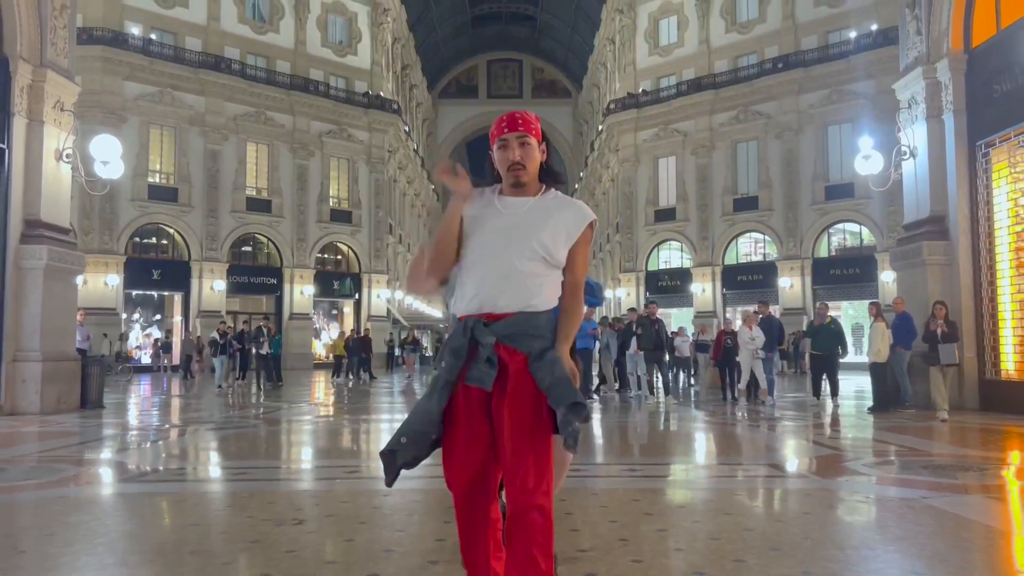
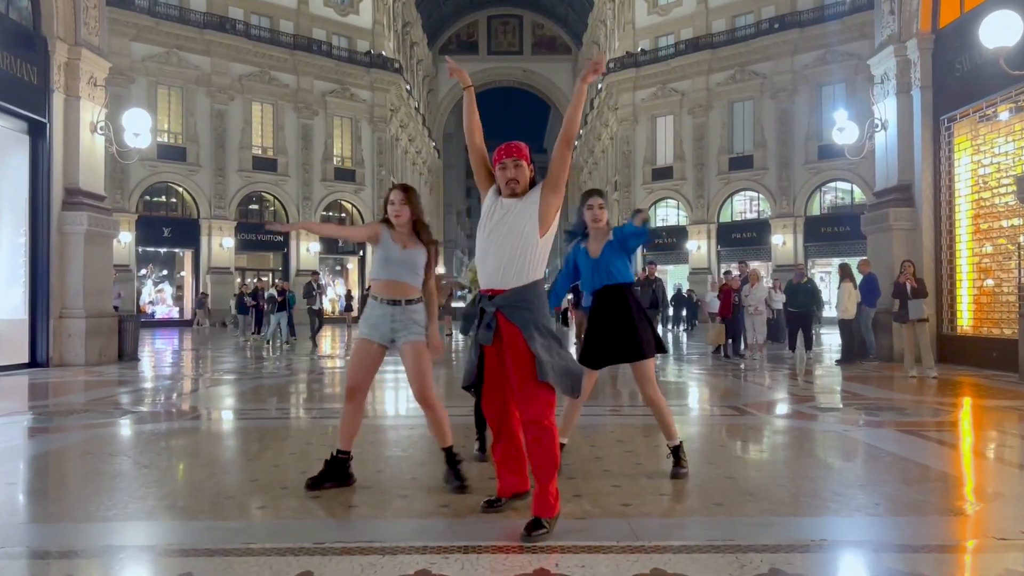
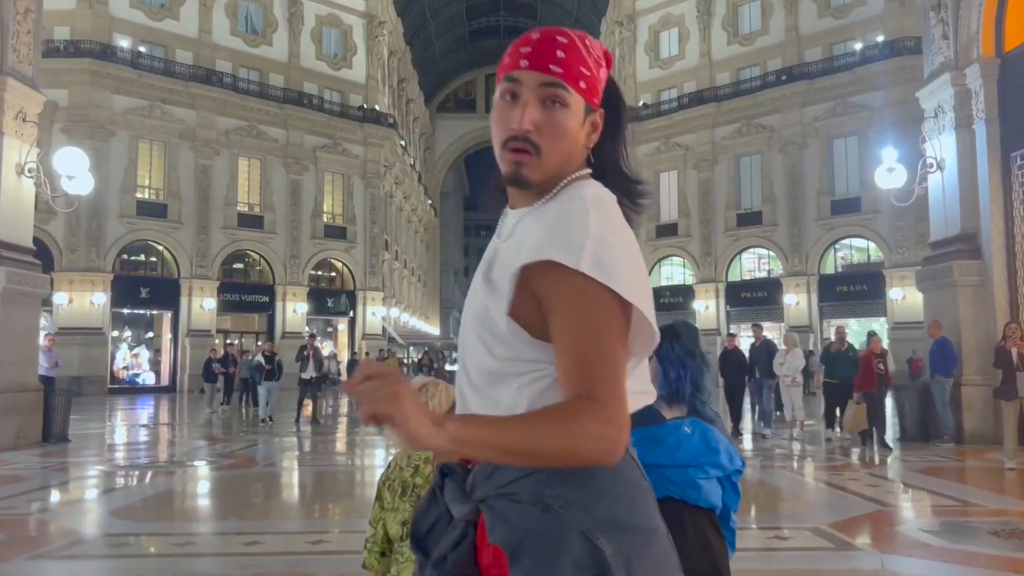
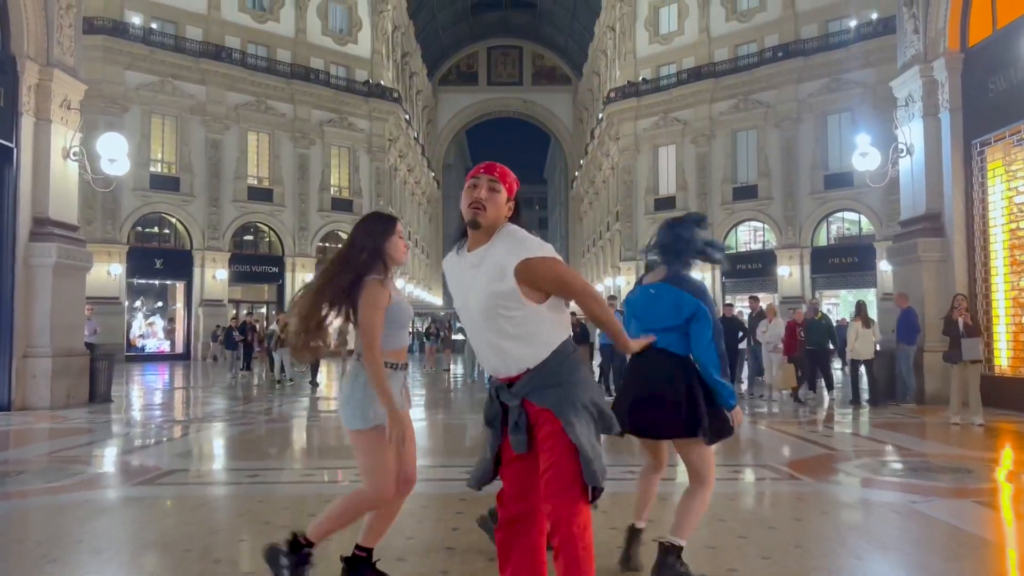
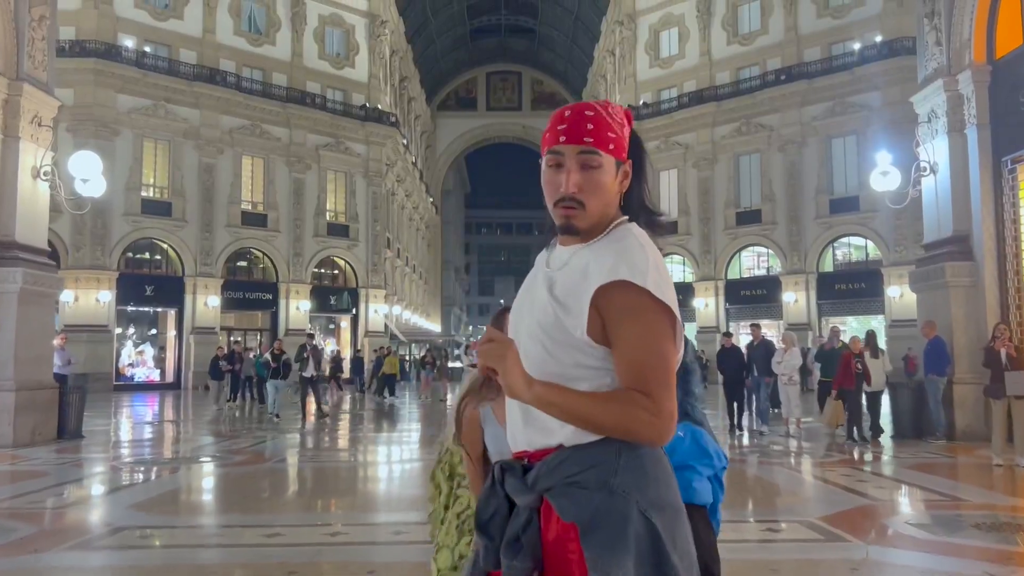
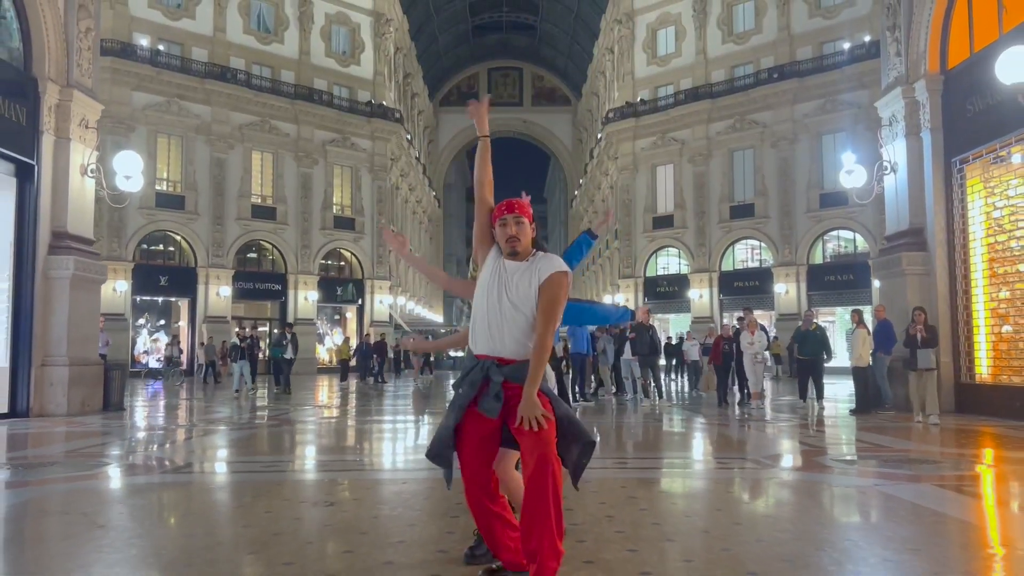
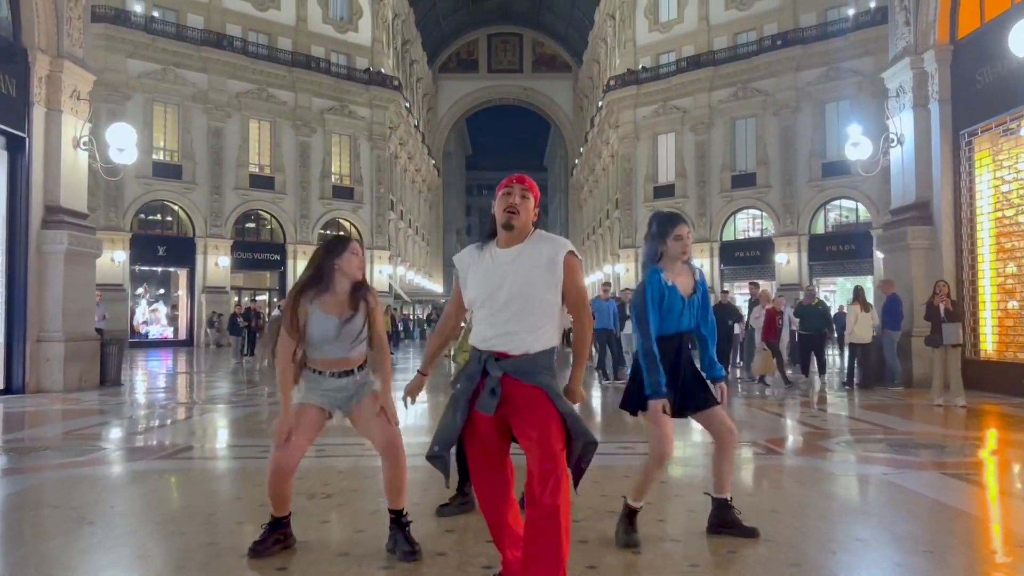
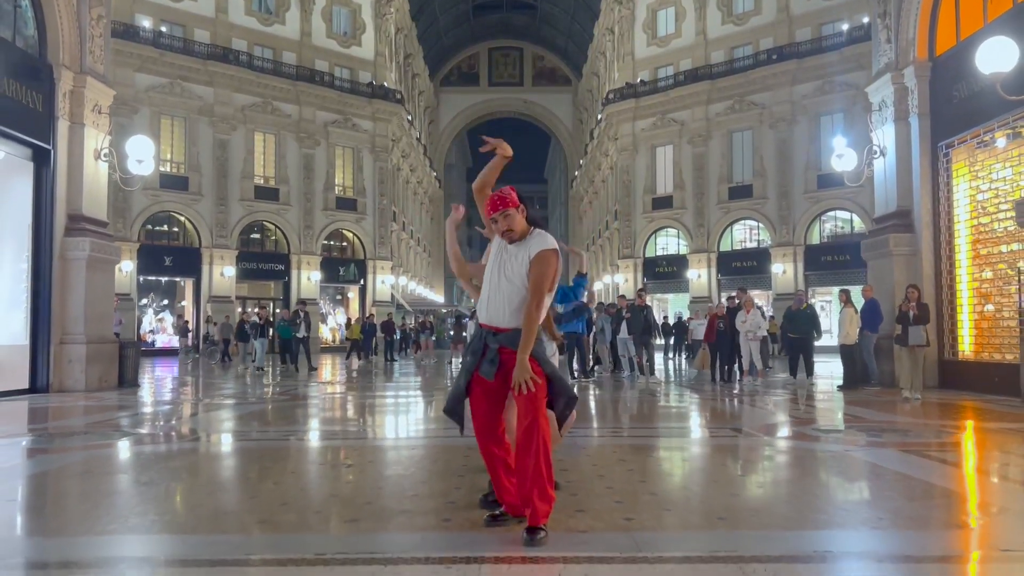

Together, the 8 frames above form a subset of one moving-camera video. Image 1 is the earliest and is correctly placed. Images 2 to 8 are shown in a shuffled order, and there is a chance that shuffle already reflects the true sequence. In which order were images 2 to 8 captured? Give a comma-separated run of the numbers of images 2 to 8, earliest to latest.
6, 8, 2, 7, 4, 5, 3
